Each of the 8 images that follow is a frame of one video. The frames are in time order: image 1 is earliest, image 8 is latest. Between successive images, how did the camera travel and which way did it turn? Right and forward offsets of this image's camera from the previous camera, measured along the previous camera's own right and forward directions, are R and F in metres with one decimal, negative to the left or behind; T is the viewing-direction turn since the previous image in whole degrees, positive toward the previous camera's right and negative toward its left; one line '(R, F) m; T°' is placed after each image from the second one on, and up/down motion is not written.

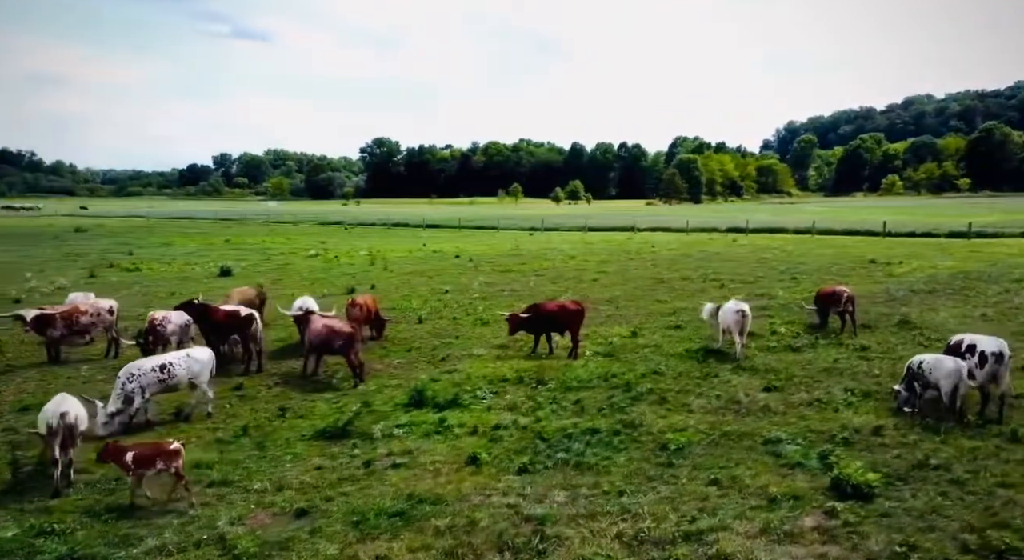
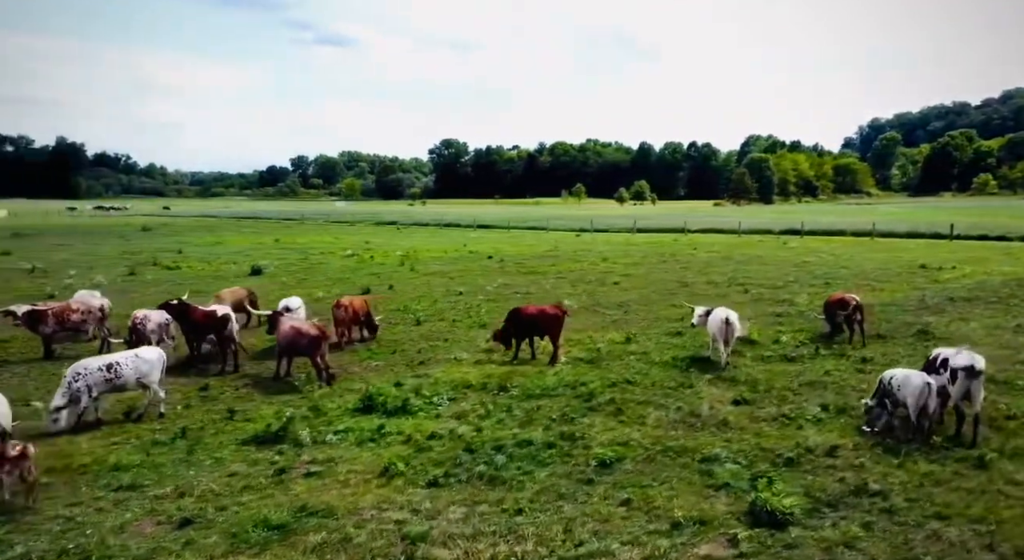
(+1.8, +0.5) m; -4°
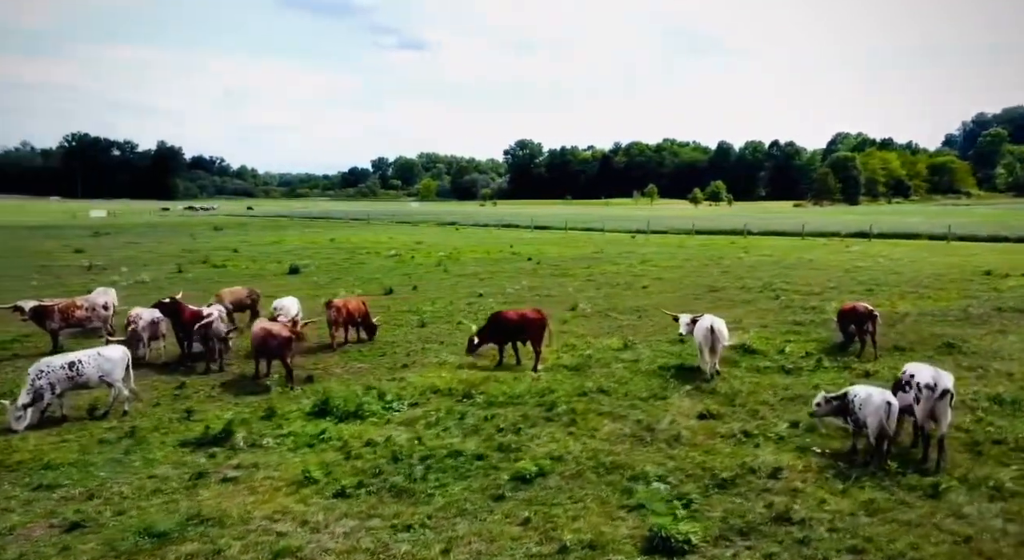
(+1.9, +0.5) m; -5°
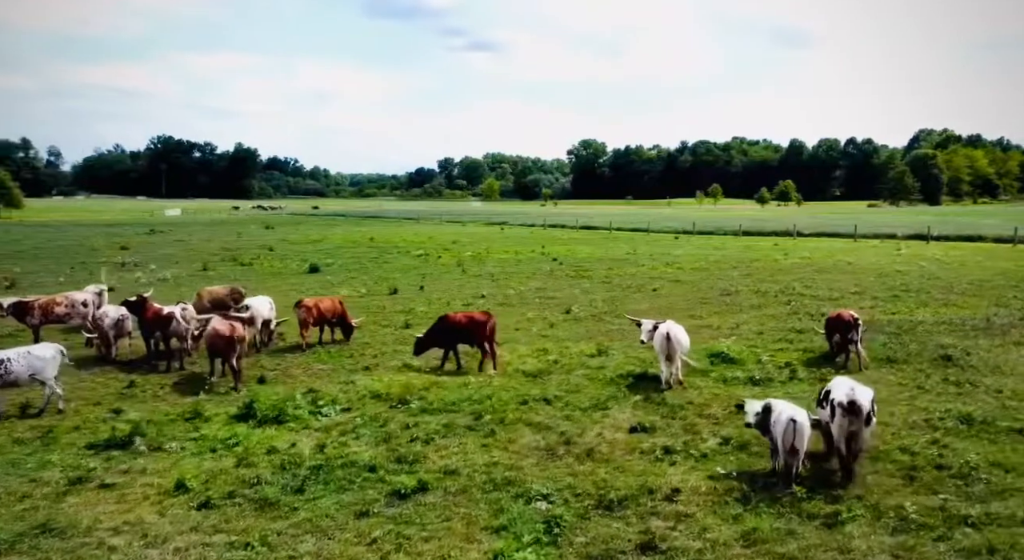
(+2.2, +0.6) m; -4°
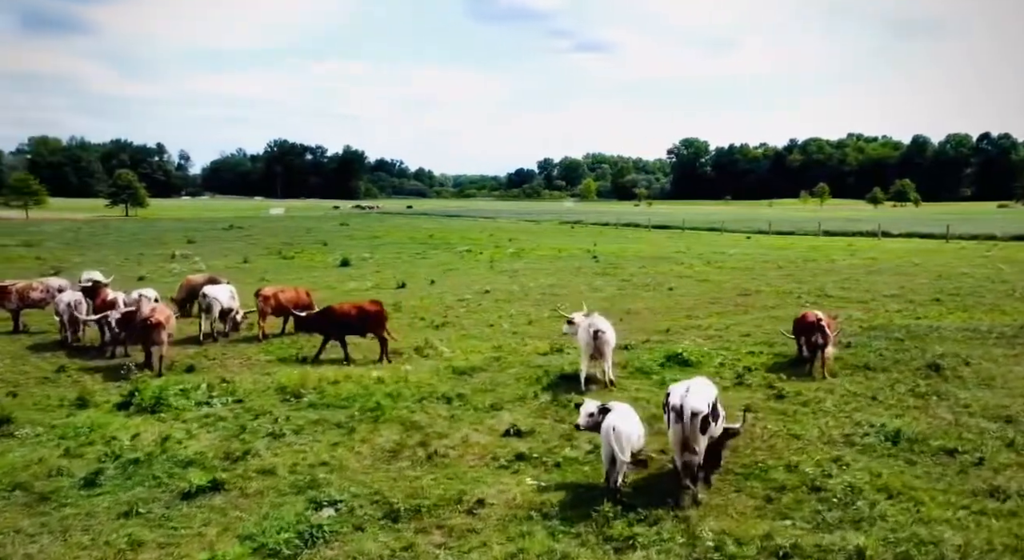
(+3.3, +1.1) m; -6°
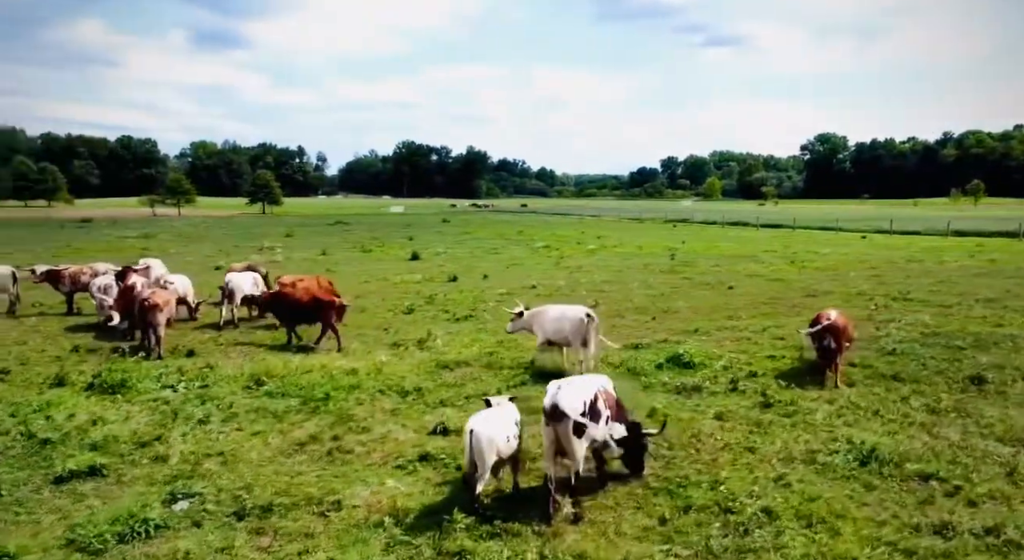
(+2.5, +1.0) m; -8°
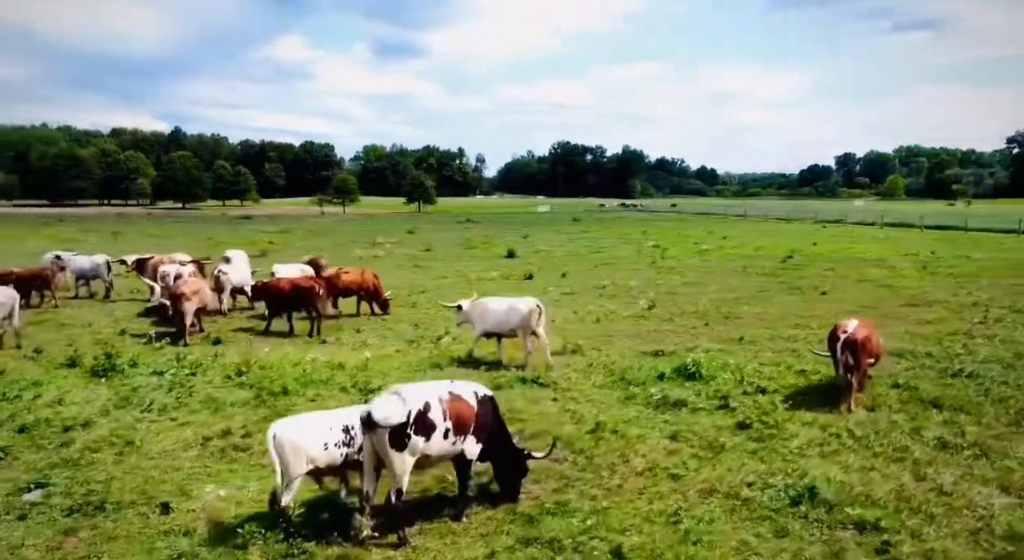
(+3.0, +1.1) m; -11°
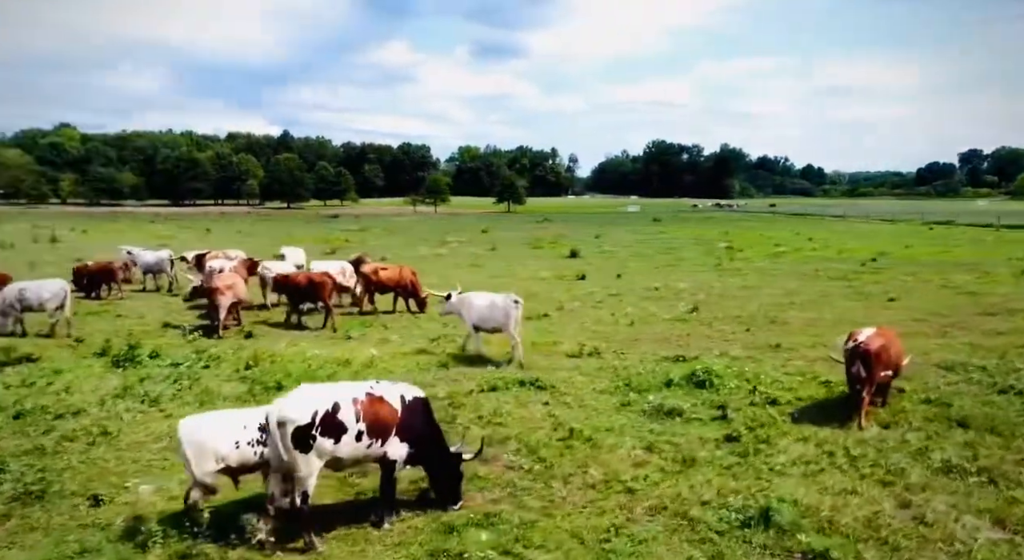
(+1.6, +0.4) m; -7°
